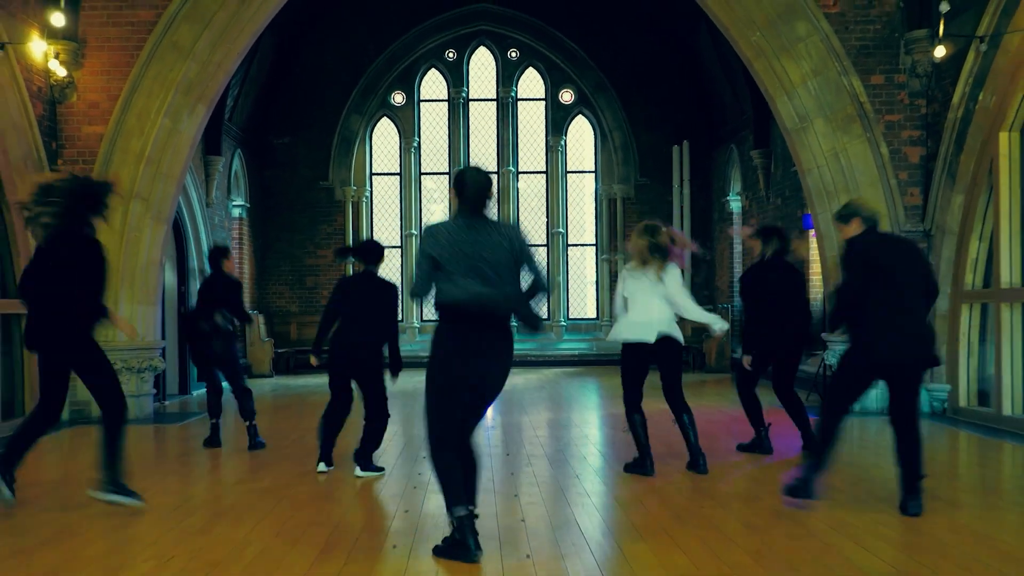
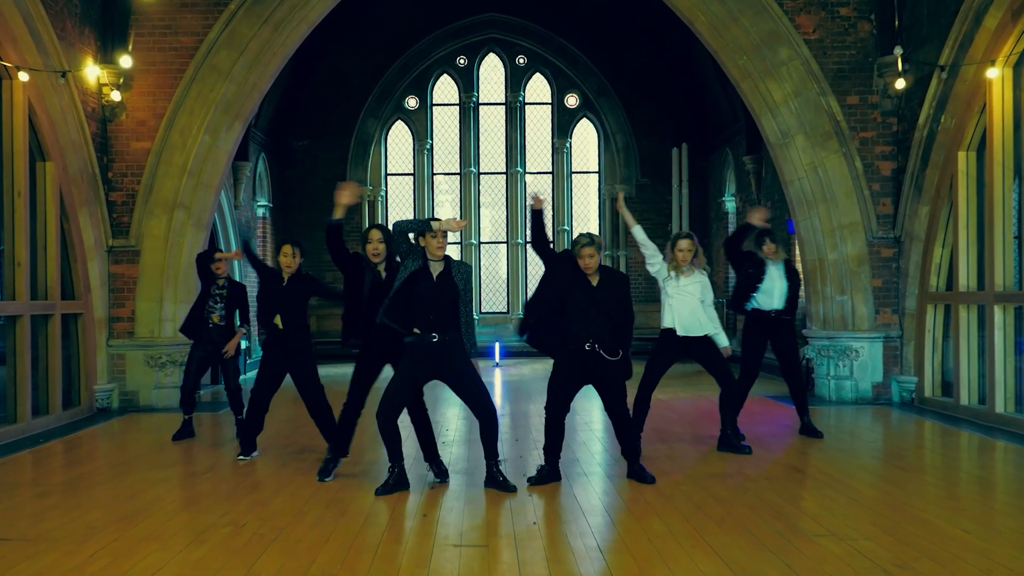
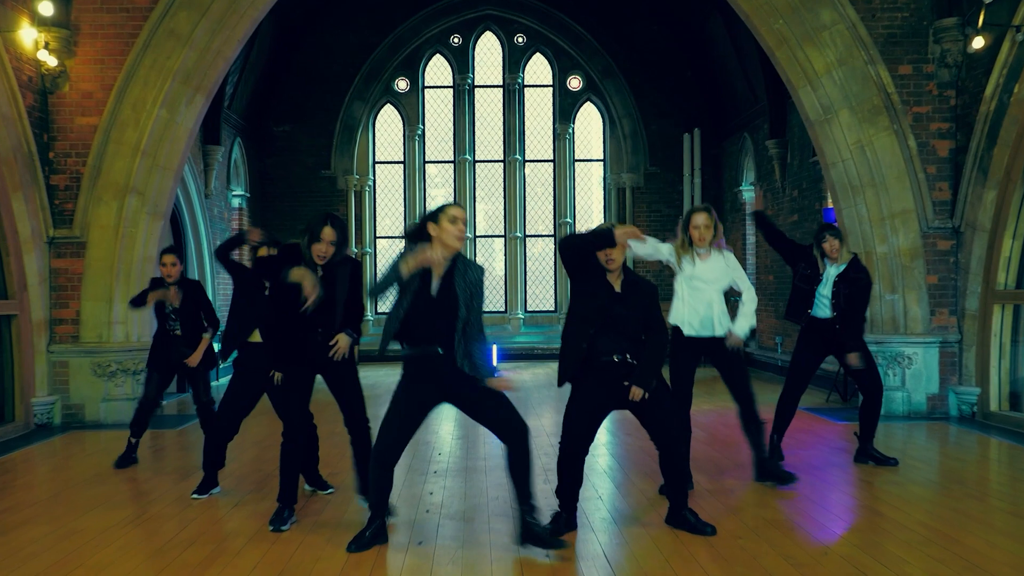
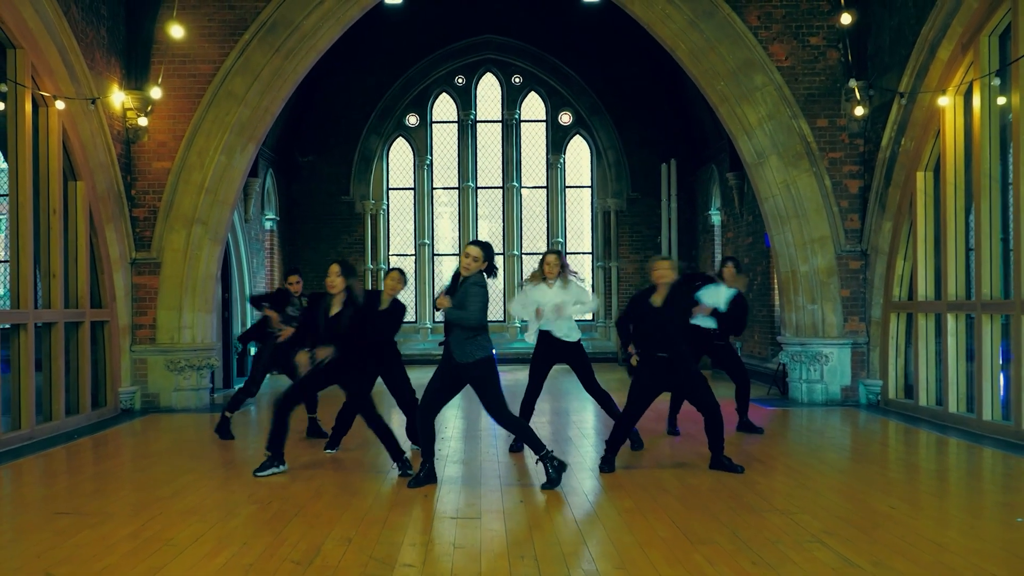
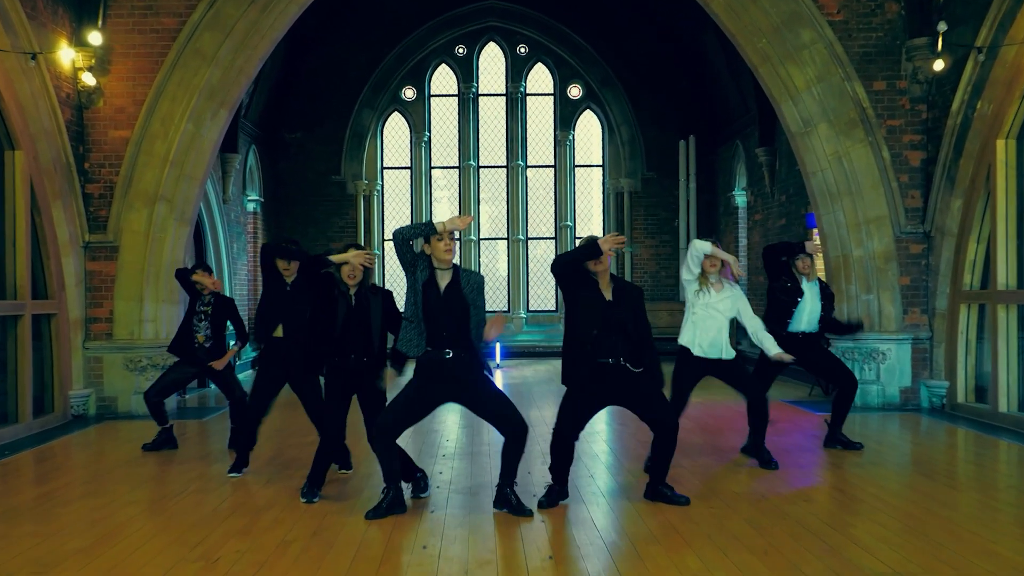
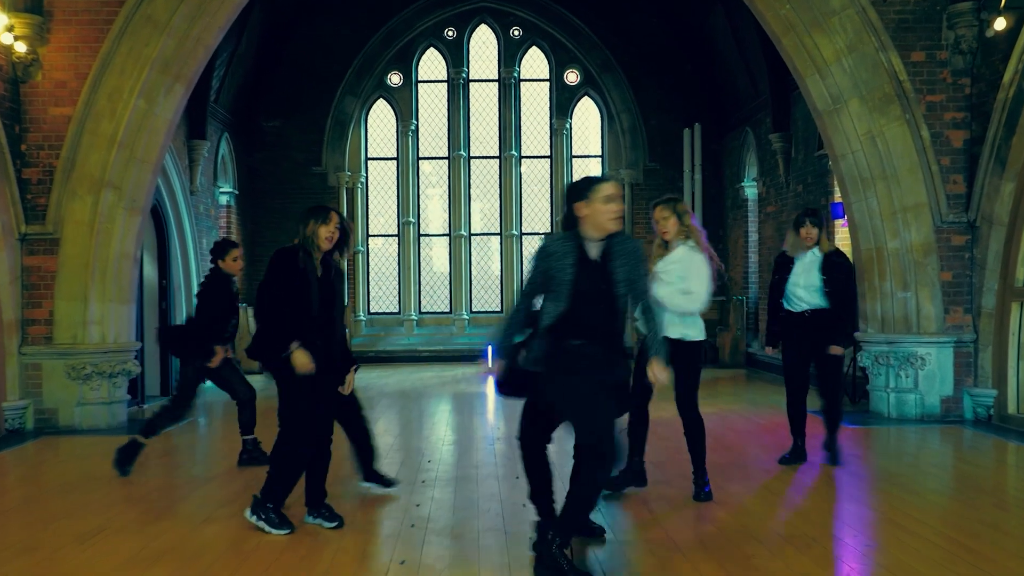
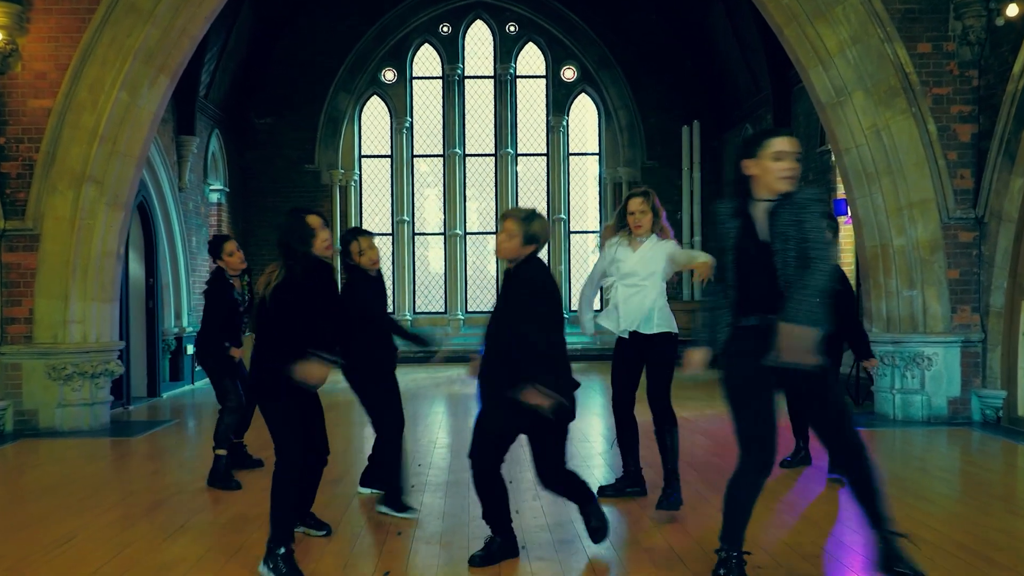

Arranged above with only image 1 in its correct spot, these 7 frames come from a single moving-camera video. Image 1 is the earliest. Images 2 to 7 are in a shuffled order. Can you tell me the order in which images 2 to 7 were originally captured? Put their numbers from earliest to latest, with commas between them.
4, 2, 5, 3, 6, 7
